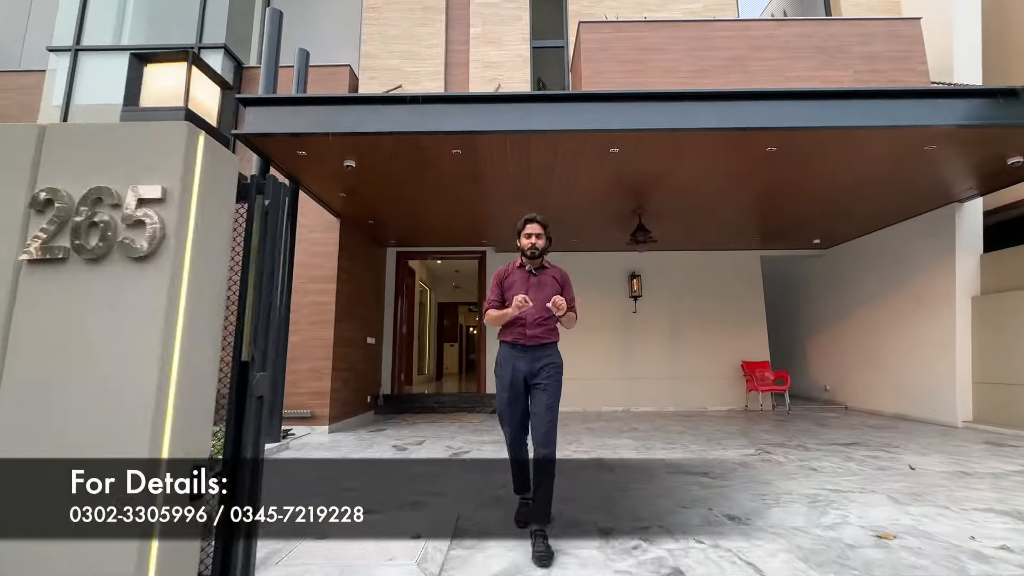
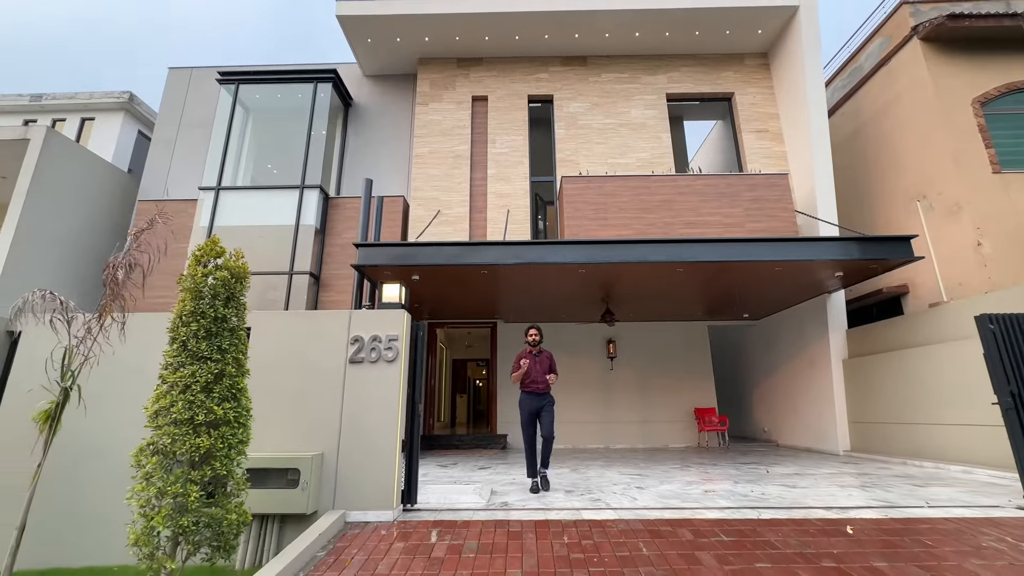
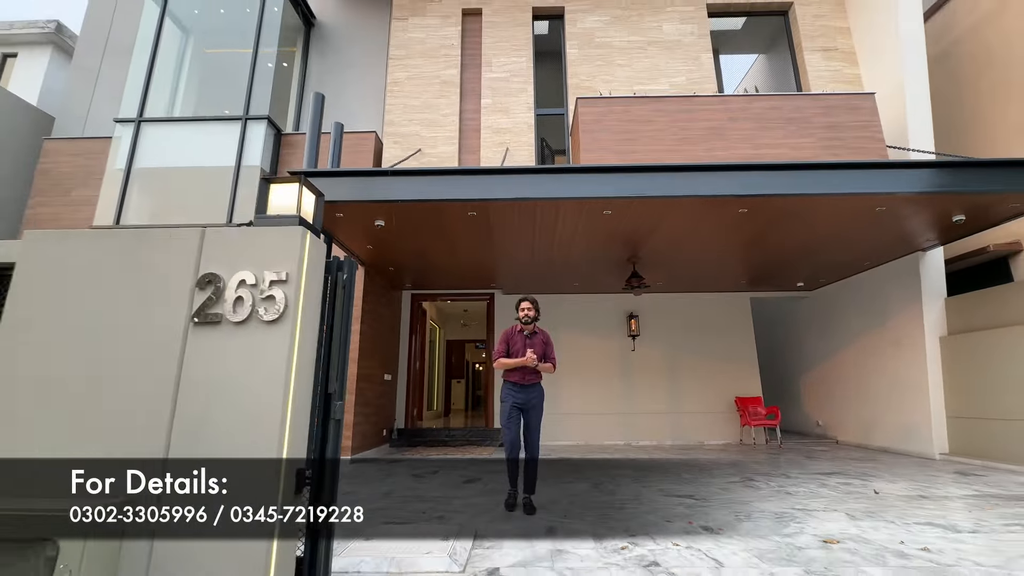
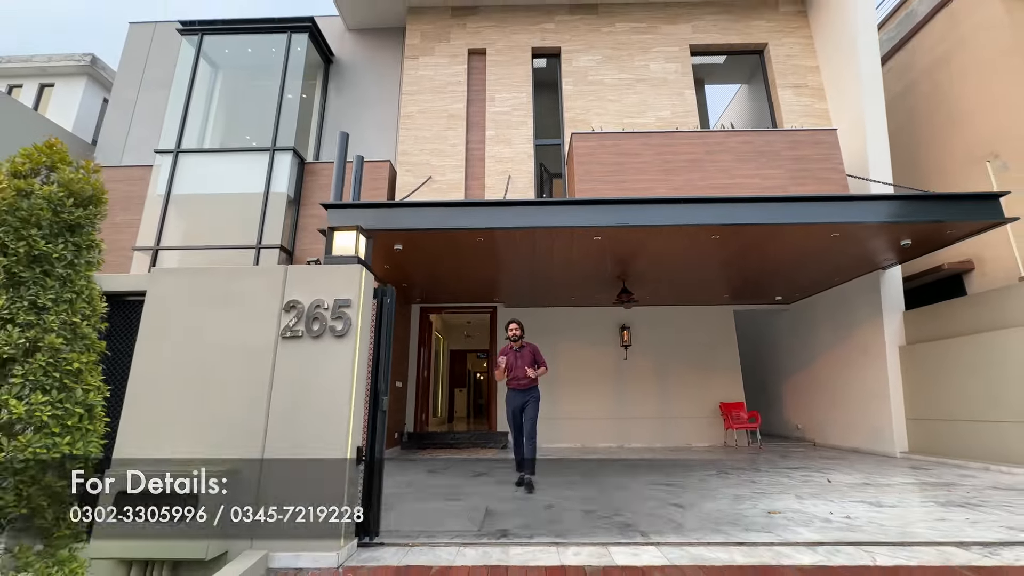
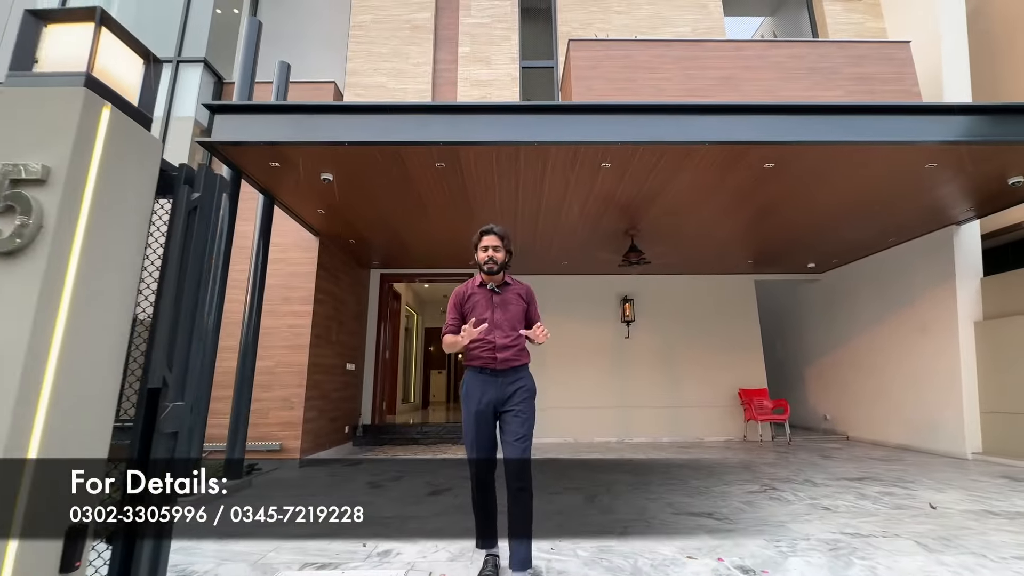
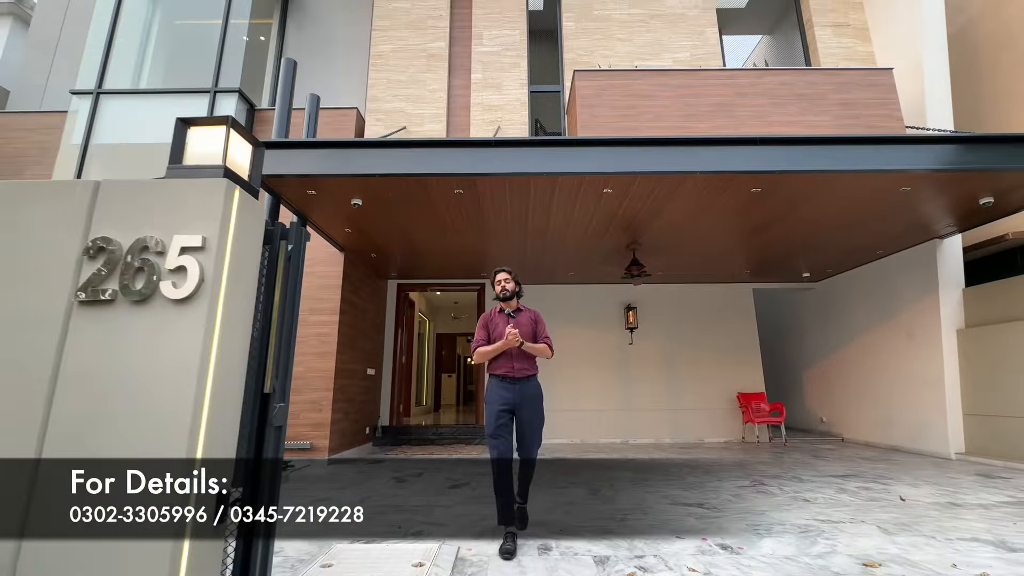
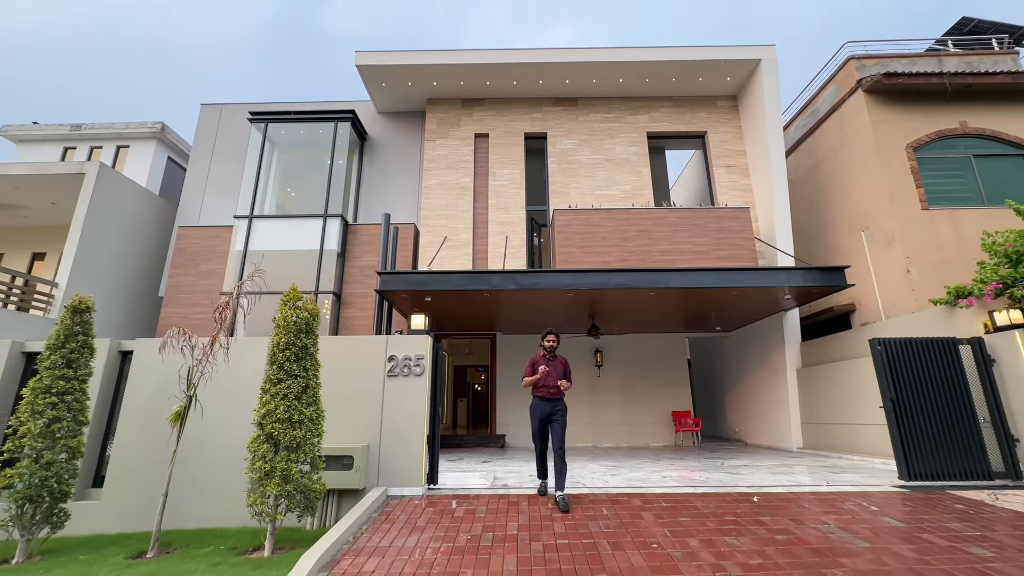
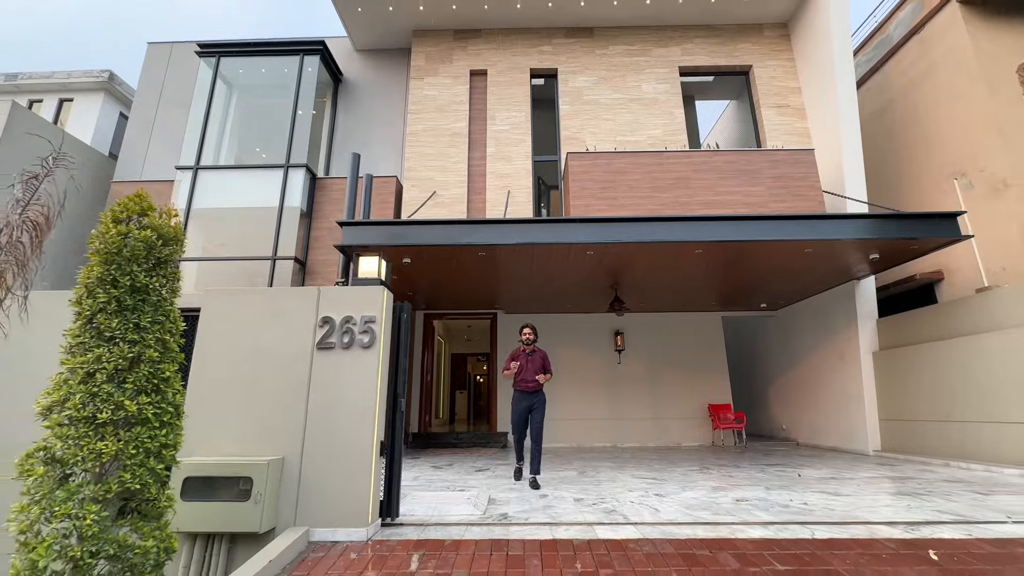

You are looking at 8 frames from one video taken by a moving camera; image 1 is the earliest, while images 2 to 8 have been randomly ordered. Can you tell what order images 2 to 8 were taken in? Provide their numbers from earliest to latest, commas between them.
5, 6, 3, 4, 8, 2, 7
